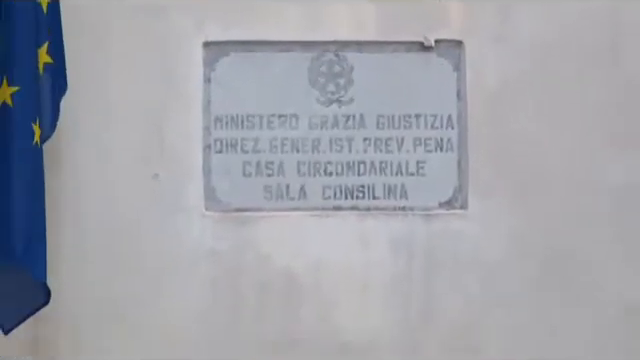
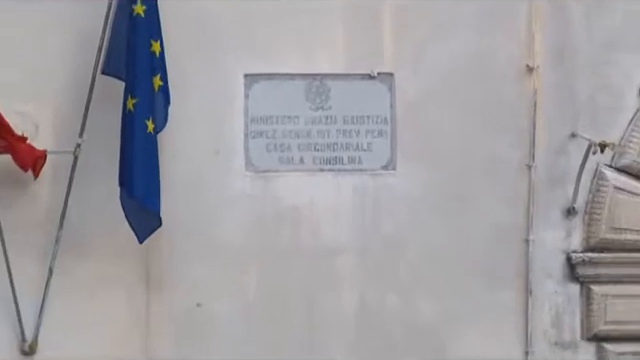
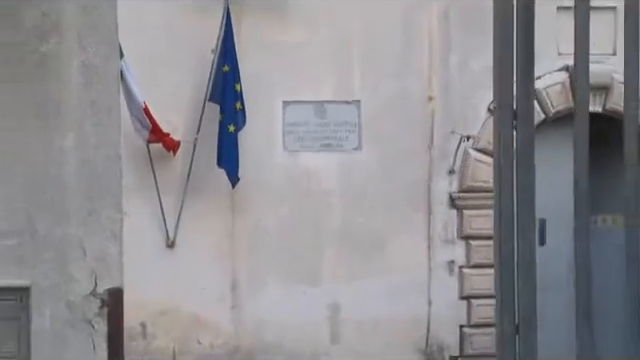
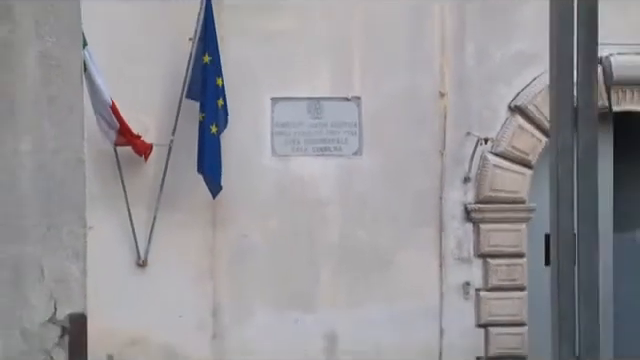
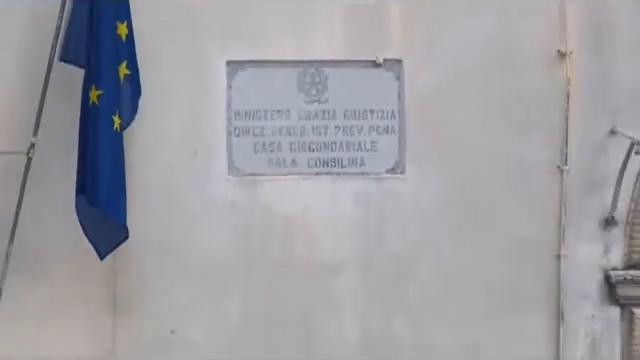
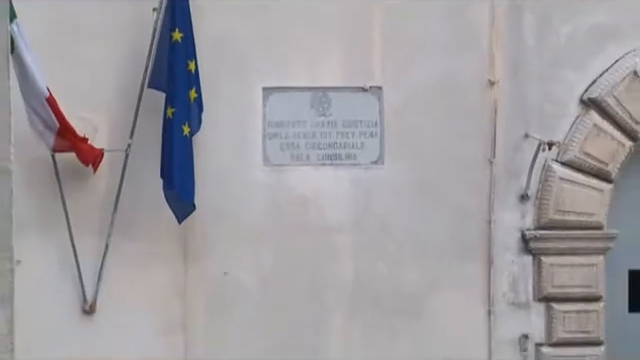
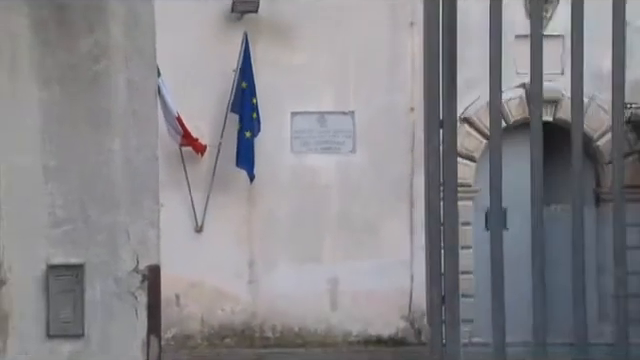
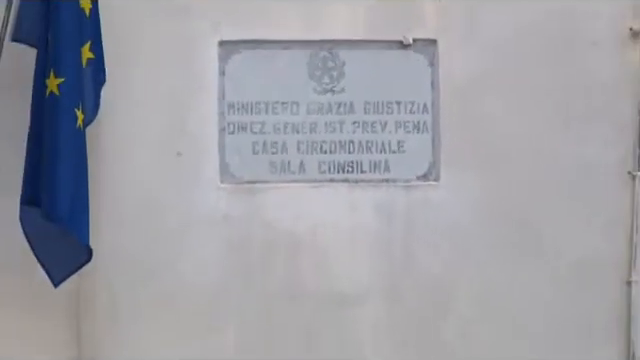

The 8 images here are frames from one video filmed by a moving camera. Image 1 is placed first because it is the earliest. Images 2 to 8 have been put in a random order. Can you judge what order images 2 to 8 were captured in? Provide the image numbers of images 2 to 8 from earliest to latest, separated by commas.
8, 5, 2, 6, 4, 3, 7
